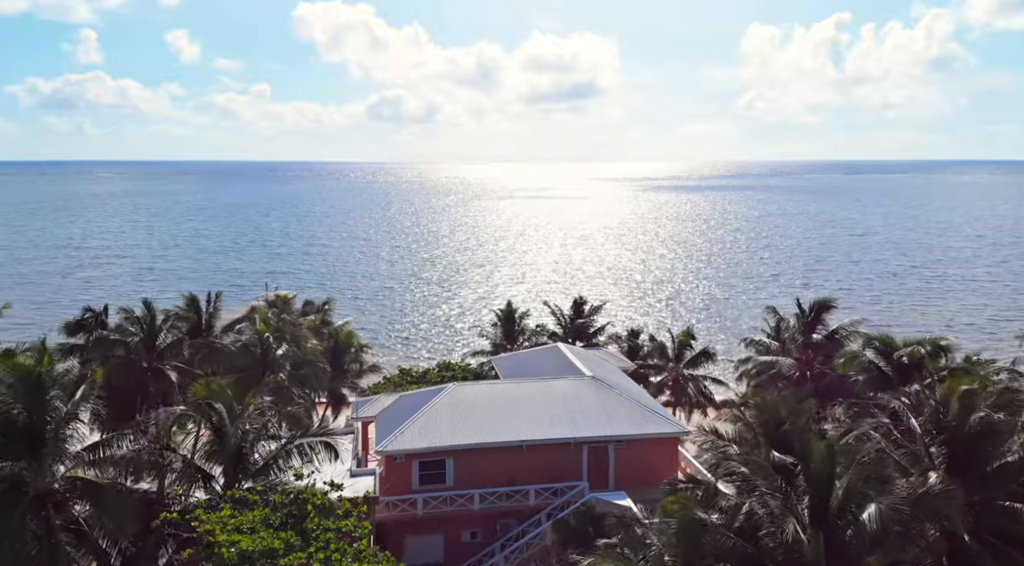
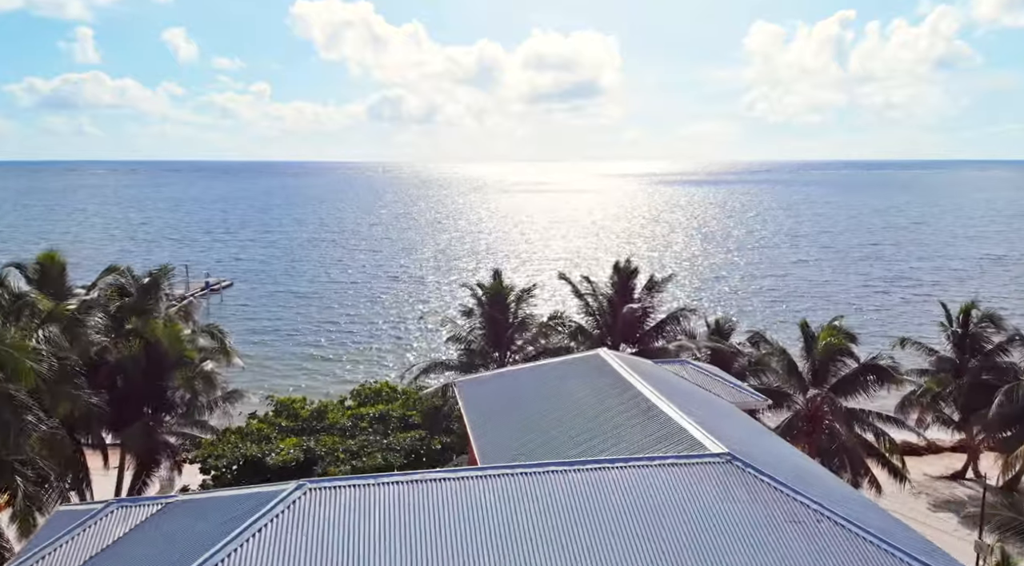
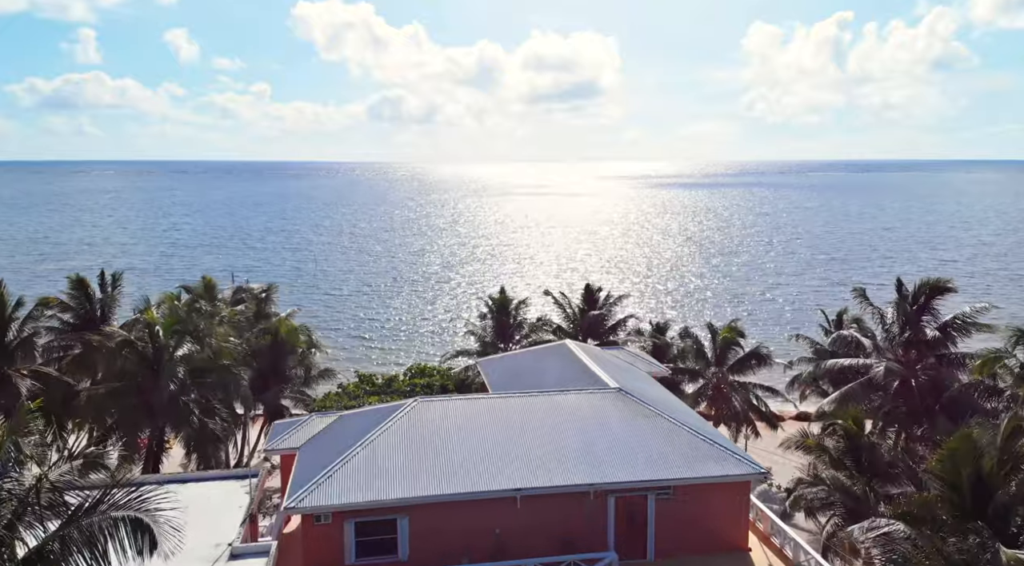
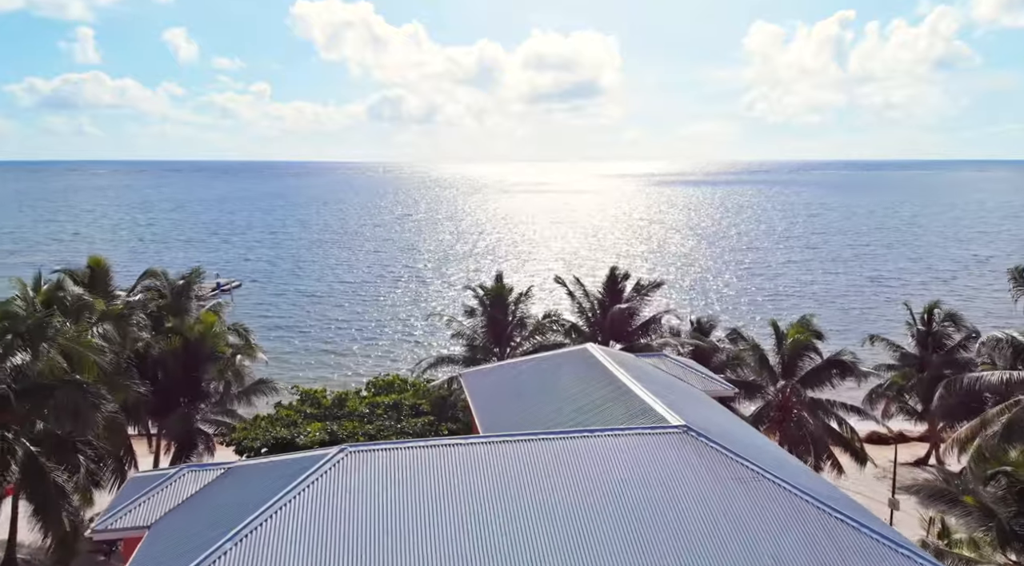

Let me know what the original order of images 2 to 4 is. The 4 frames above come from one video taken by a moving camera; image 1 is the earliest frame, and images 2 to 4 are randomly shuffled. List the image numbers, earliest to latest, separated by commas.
3, 4, 2
